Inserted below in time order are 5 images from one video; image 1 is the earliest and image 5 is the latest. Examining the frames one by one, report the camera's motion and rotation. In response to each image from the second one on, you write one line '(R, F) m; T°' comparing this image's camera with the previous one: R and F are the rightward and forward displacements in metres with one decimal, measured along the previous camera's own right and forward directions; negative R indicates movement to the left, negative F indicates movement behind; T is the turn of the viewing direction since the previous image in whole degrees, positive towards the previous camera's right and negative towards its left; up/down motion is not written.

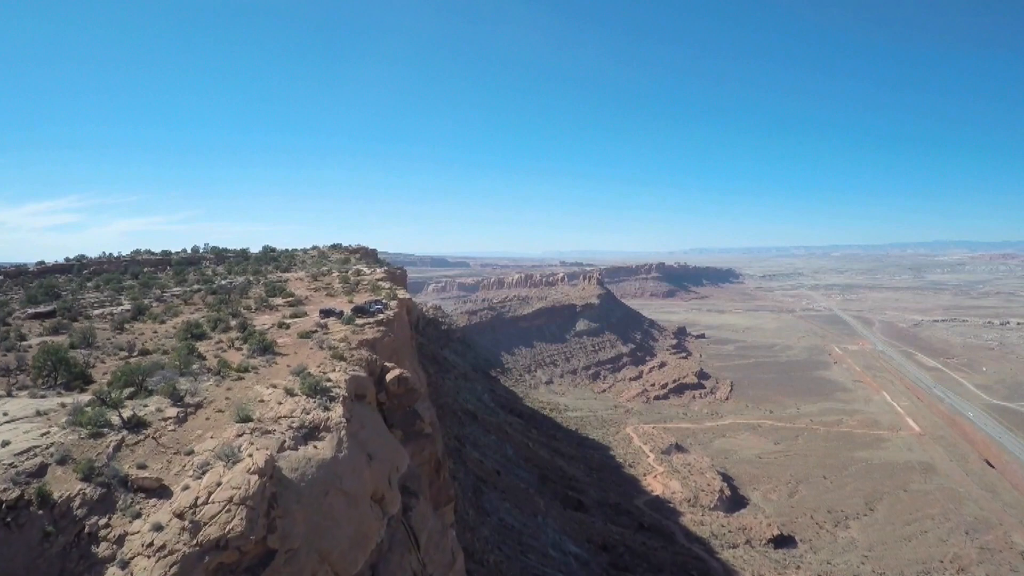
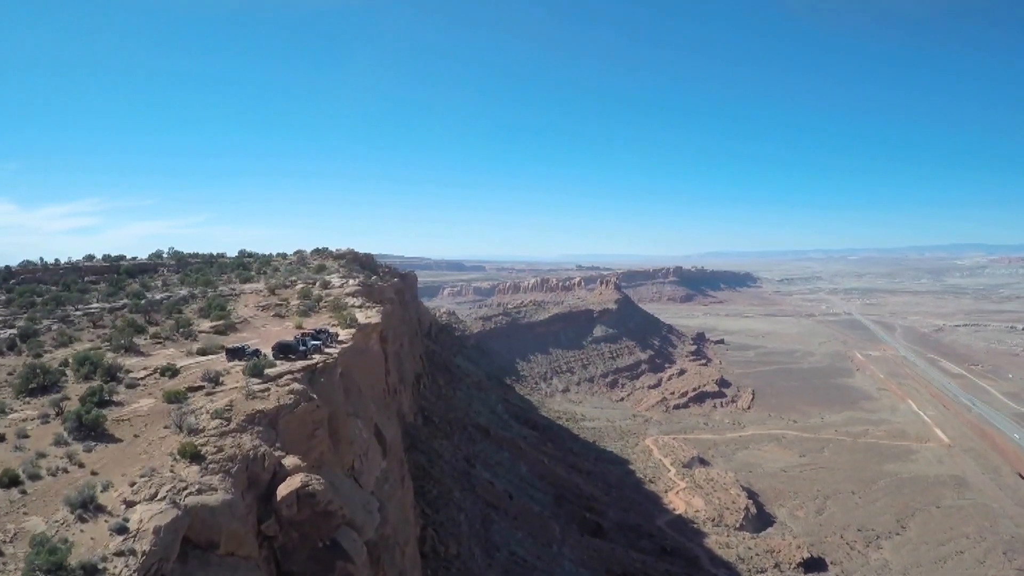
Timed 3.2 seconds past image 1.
(+0.1, +1.9) m; -2°
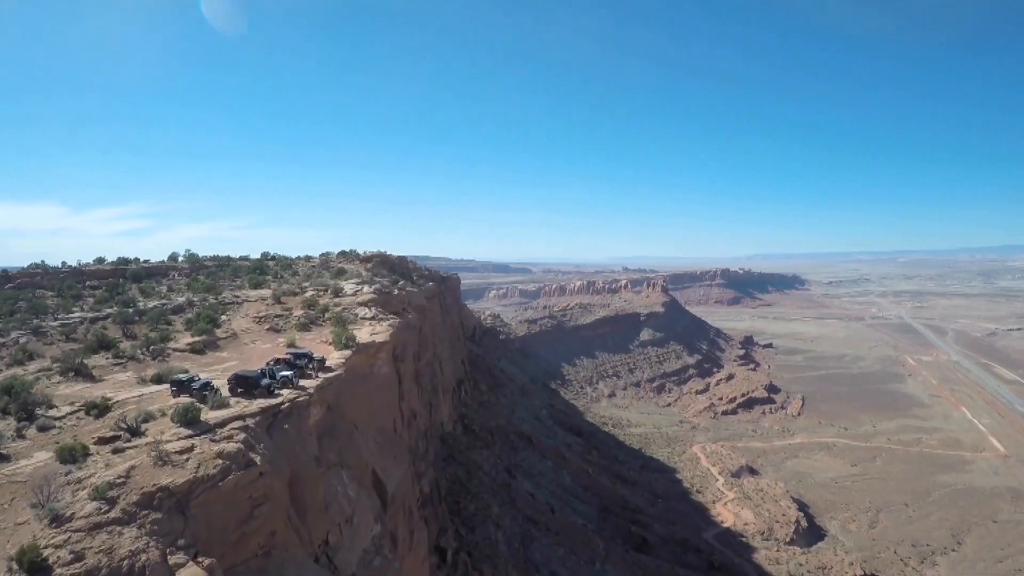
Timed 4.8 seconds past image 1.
(+0.1, +1.0) m; -4°
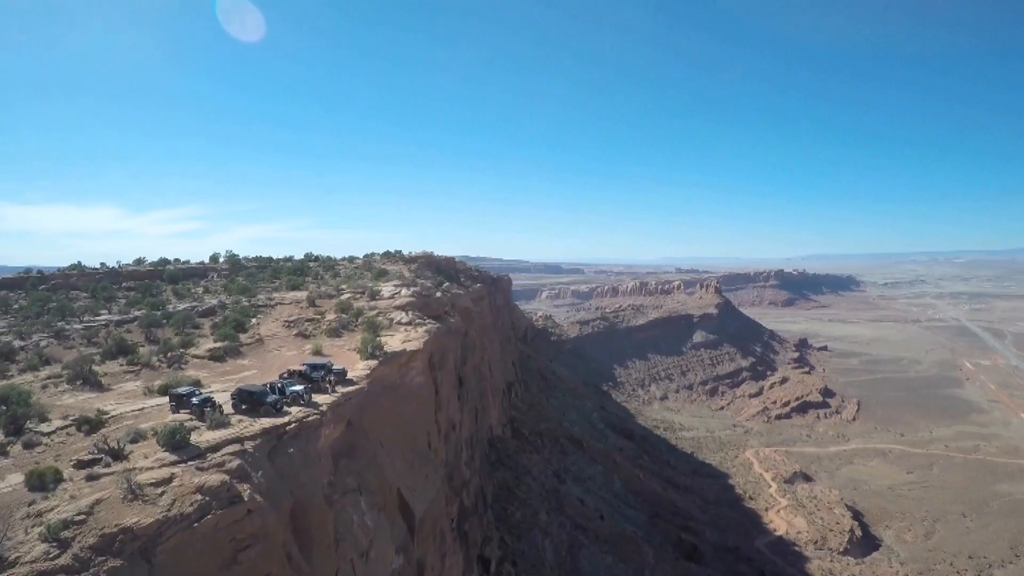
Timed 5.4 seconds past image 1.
(-0.1, +0.6) m; -5°
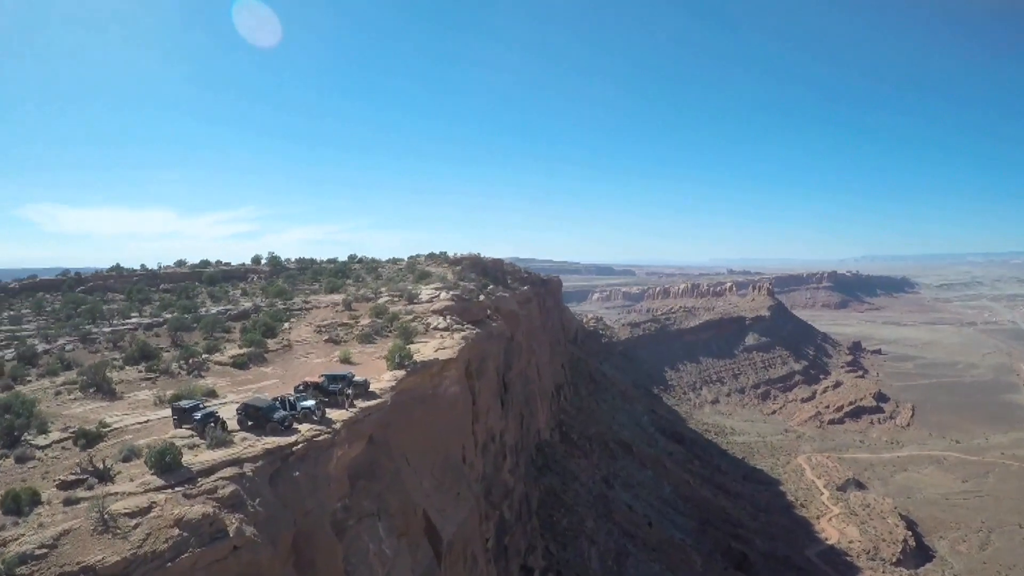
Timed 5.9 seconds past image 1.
(-0.1, +0.5) m; -4°
